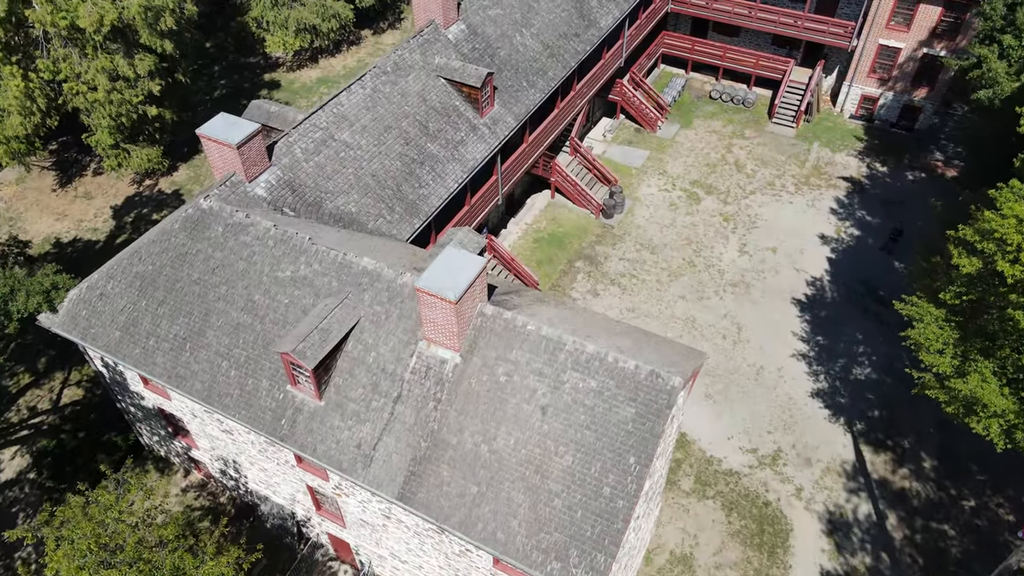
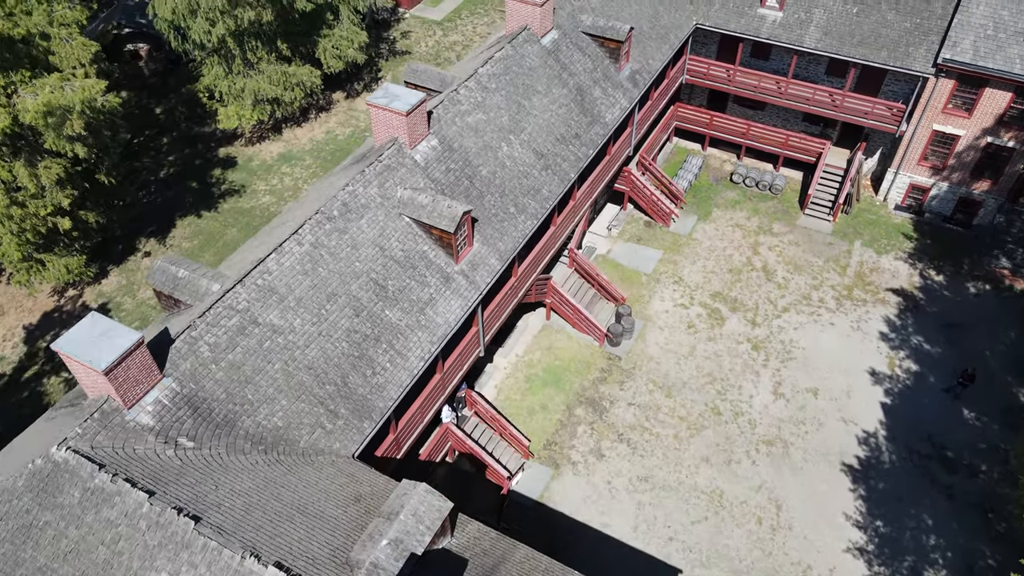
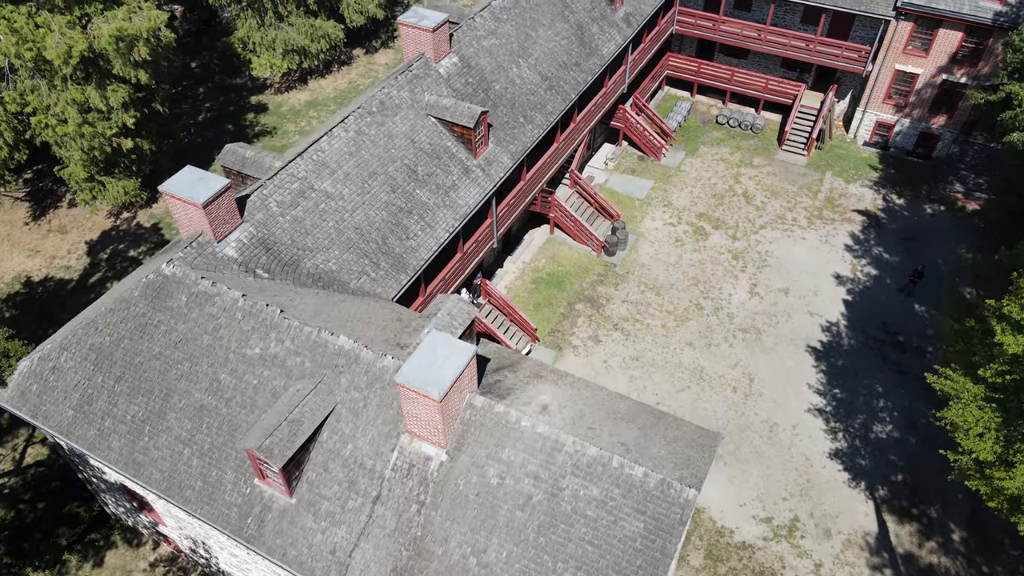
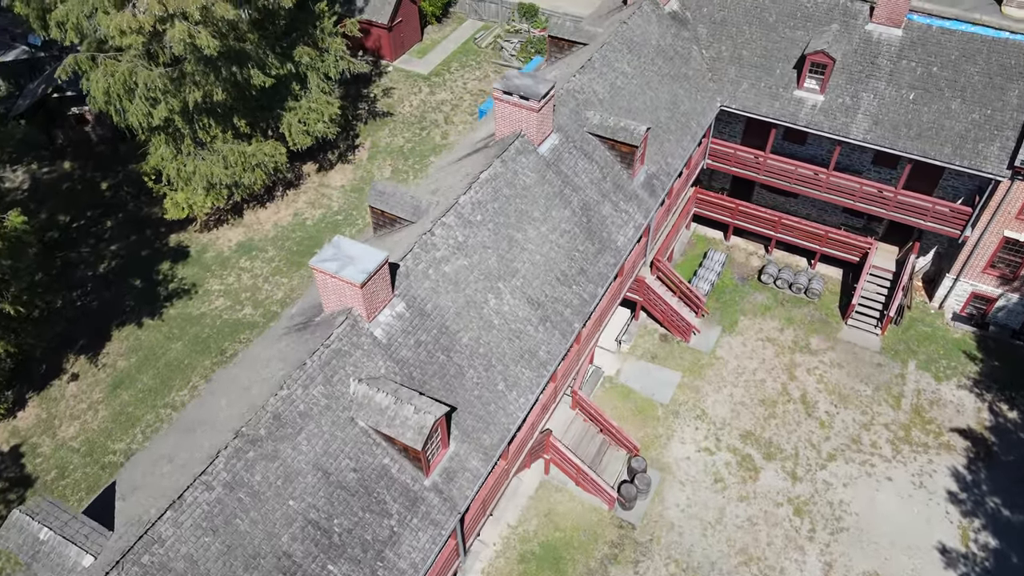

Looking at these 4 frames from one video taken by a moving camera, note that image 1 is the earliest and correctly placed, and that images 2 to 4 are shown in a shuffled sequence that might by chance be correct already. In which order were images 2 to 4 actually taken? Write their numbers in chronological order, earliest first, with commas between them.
3, 2, 4
